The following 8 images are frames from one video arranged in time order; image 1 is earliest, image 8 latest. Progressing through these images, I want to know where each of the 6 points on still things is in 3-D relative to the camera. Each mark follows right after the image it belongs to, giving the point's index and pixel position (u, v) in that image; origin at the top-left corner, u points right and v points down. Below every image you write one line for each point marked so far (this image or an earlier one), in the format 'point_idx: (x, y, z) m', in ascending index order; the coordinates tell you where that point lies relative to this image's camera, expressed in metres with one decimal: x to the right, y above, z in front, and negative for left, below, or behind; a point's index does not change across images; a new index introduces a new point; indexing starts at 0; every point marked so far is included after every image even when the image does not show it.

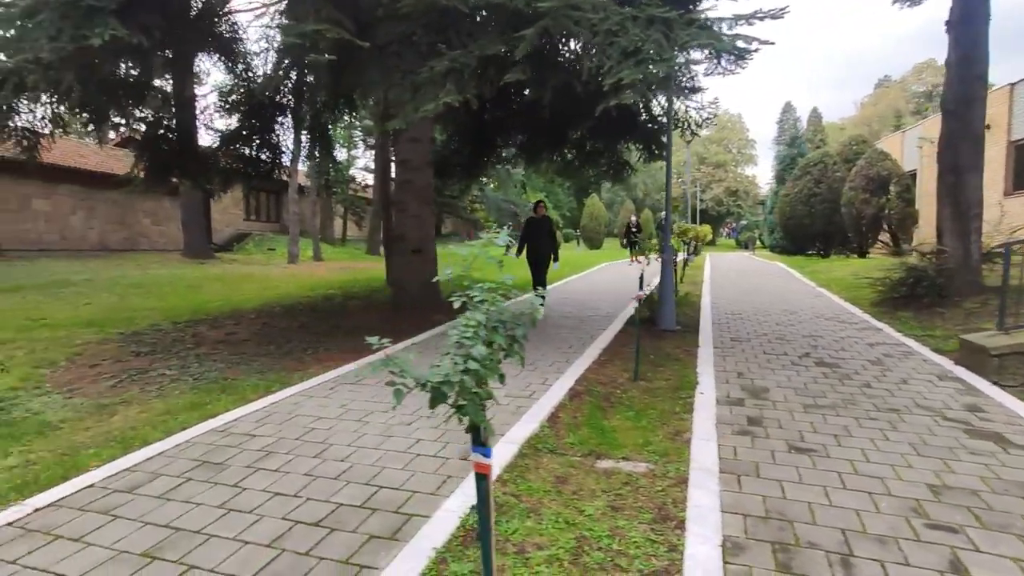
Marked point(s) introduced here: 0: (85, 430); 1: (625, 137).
0: (-3.4, -1.1, +4.5) m
1: (+2.0, +2.7, +10.2) m
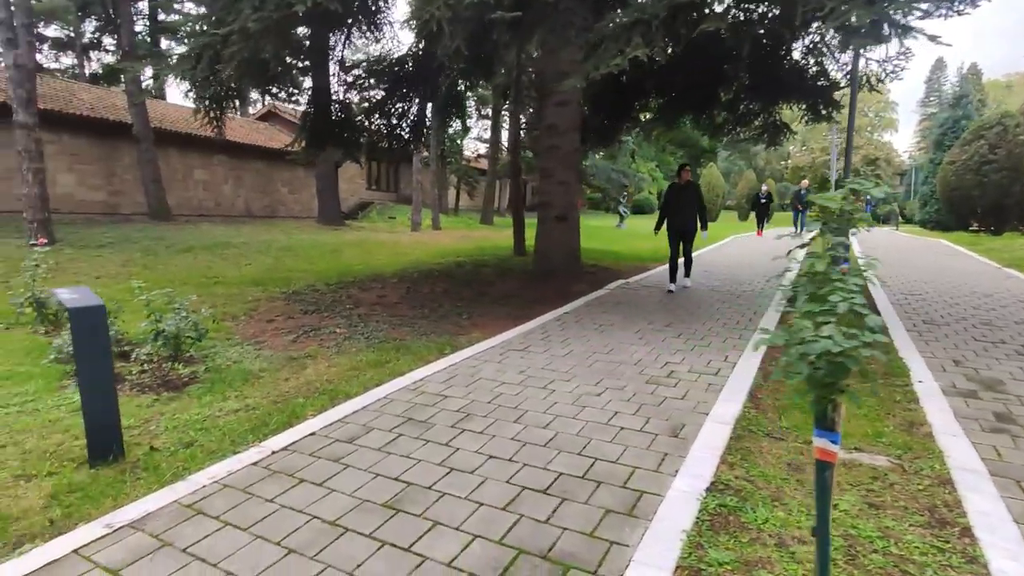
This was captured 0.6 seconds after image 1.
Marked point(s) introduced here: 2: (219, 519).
0: (-1.9, -0.8, +4.8) m
1: (+4.5, +3.1, +9.3) m
2: (-1.4, -1.1, +2.6) m
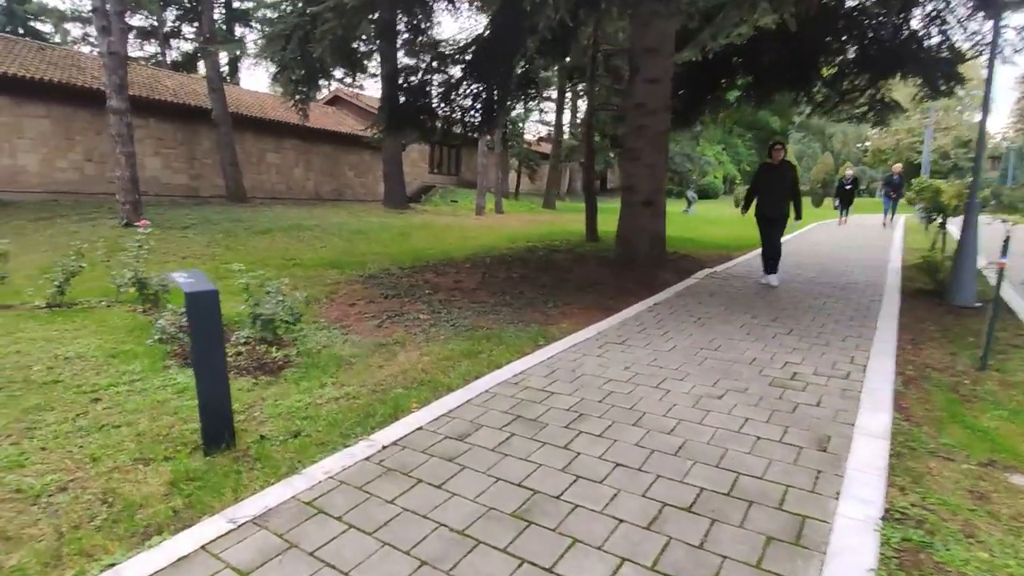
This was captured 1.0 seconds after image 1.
0: (-1.1, -0.7, +4.7) m
1: (+5.8, +3.2, +8.4) m
2: (-0.7, -1.0, +2.5) m
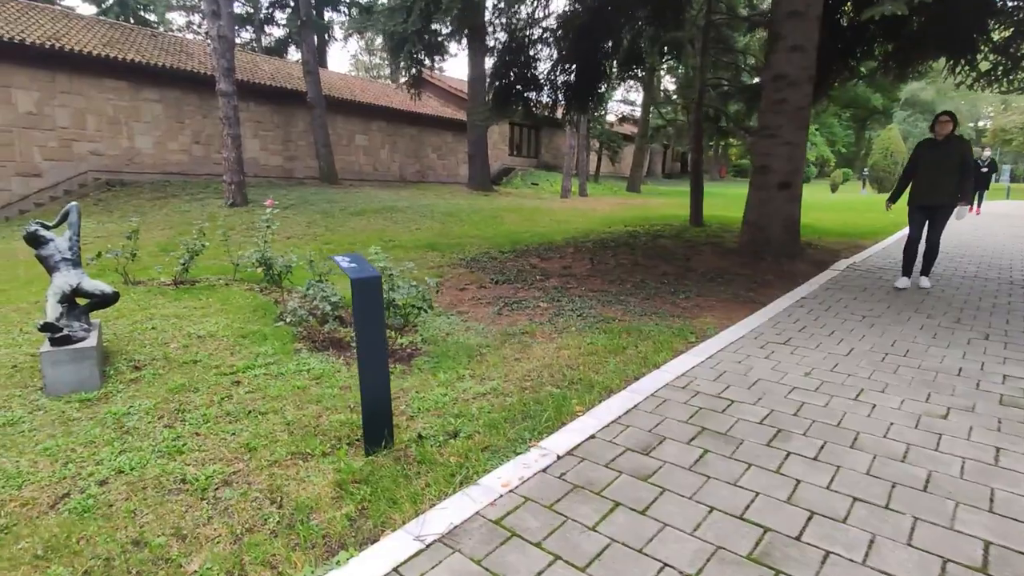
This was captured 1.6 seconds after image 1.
0: (0.0, -0.6, +4.4) m
1: (+7.4, +3.3, +7.2) m
2: (+0.1, -1.0, +2.1) m
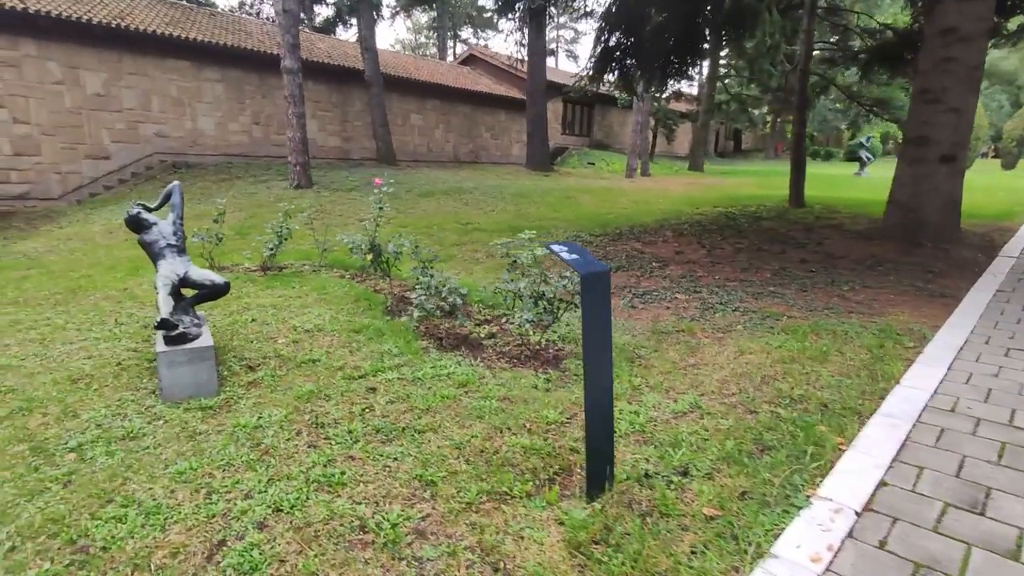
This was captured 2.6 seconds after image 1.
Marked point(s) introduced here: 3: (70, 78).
0: (+1.2, -0.5, +3.7) m
1: (+8.7, +3.4, +5.9) m
2: (+1.1, -1.0, +1.5) m
3: (-10.2, +4.8, +13.0) m
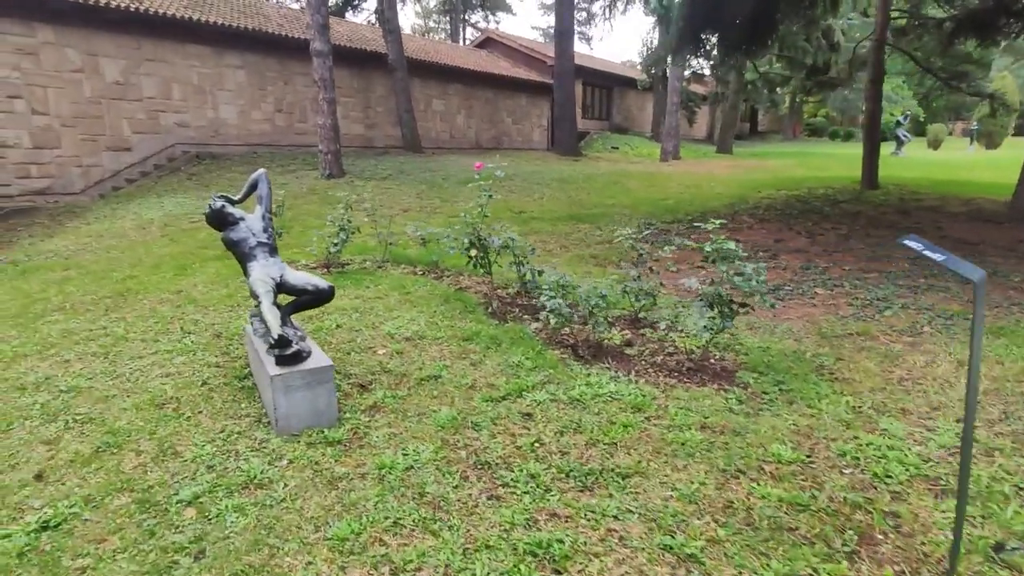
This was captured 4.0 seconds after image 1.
0: (+2.1, -0.5, +3.1) m
1: (+9.6, +3.5, +5.1) m
2: (+2.1, -1.0, +0.8) m
3: (-9.2, +4.9, +12.3) m
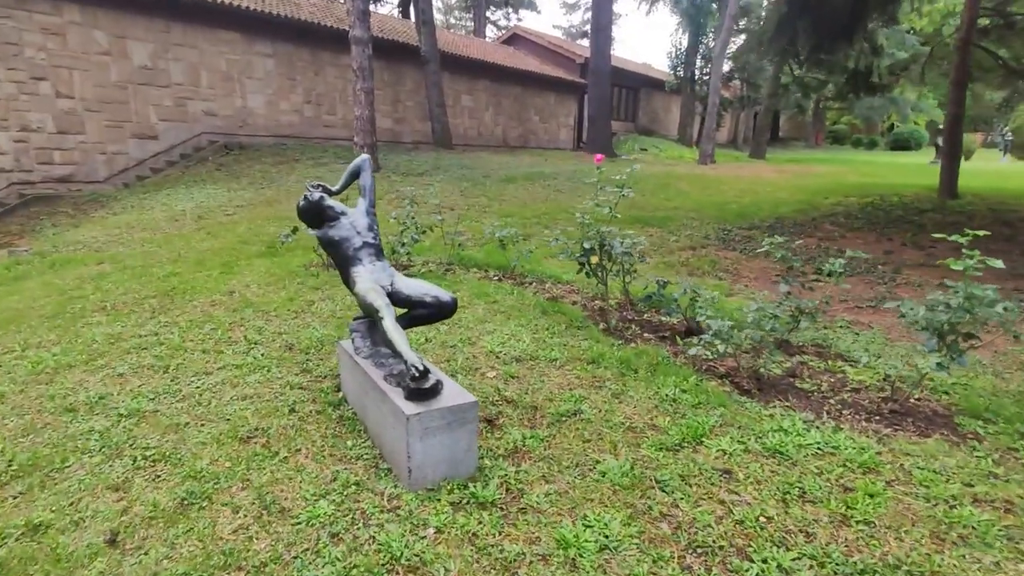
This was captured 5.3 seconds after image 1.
0: (+3.0, -0.6, +2.4) m
1: (+10.5, +3.2, +4.4) m
2: (+2.9, -1.2, +0.2) m
3: (-8.2, +5.0, +11.8) m
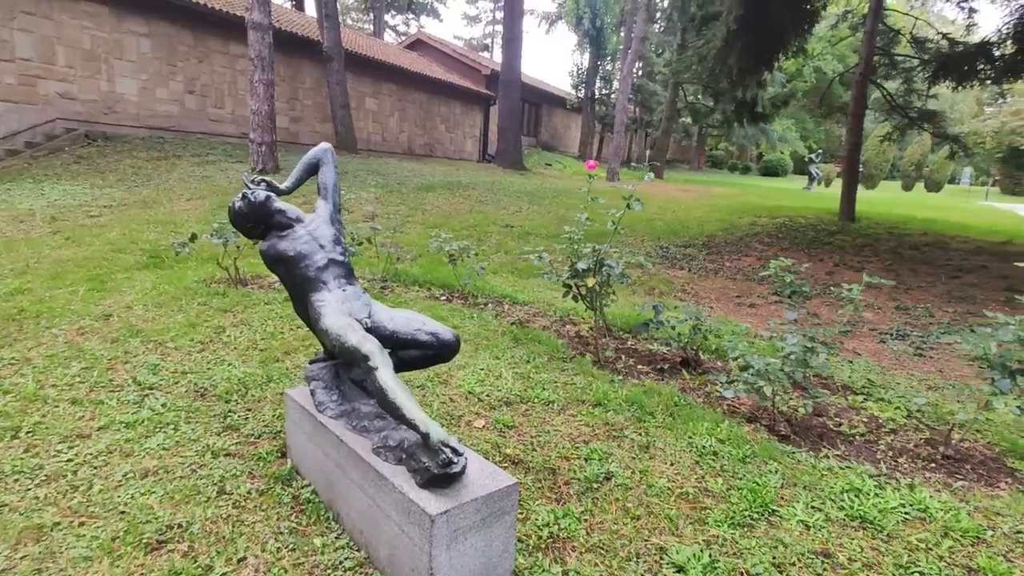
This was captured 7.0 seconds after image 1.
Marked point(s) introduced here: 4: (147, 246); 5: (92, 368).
0: (+3.1, -0.8, +2.4) m
1: (+10.1, +3.0, +5.8) m
2: (+3.4, -1.3, +0.1) m
3: (-9.6, +4.7, +9.5) m
4: (-3.9, +0.5, +6.1) m
5: (-2.4, -0.4, +3.2) m
